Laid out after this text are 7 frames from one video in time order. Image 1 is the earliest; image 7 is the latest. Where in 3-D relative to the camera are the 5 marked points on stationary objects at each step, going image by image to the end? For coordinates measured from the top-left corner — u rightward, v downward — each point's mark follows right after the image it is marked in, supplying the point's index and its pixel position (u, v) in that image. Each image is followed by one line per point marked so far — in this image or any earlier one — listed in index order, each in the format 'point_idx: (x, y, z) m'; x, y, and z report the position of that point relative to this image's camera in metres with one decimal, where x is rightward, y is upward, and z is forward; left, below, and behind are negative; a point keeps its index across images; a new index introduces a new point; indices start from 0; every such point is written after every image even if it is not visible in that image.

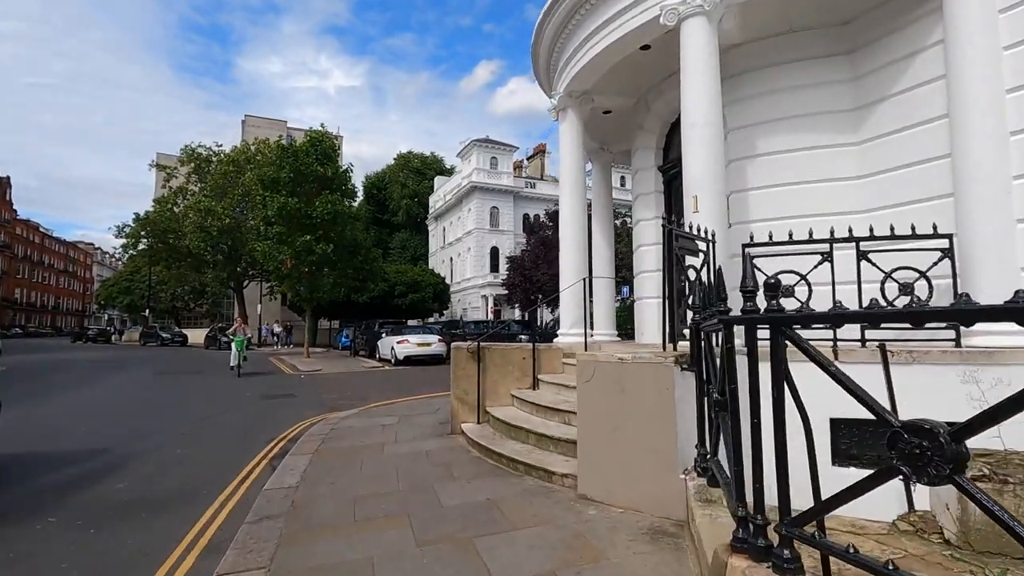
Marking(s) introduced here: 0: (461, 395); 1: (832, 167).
0: (-0.7, -1.5, +7.5) m
1: (+3.8, +1.4, +6.3) m
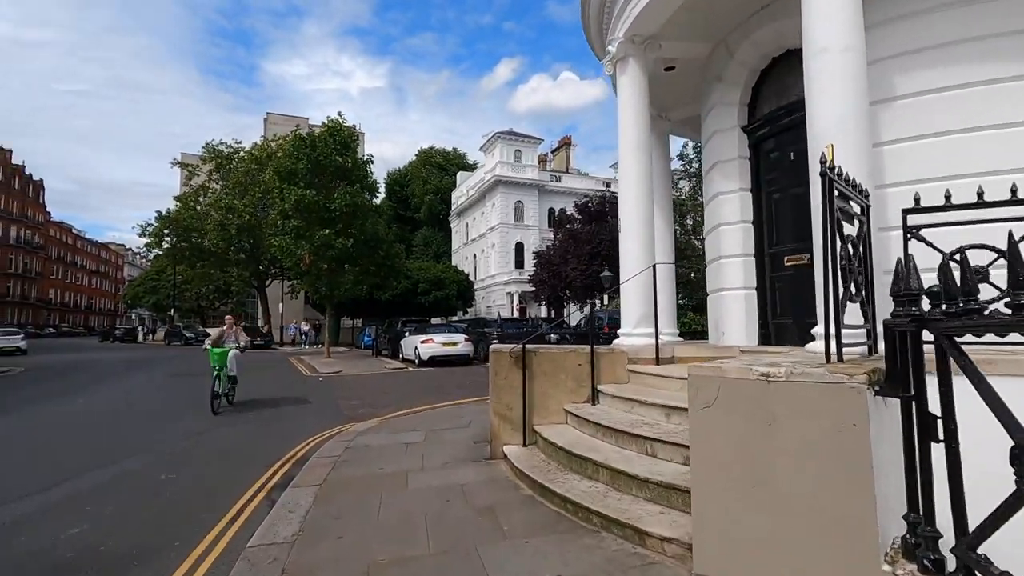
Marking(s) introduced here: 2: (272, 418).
0: (-0.1, -1.4, +6.1) m
1: (+4.3, +1.6, +4.7) m
2: (-4.9, -2.7, +11.1) m
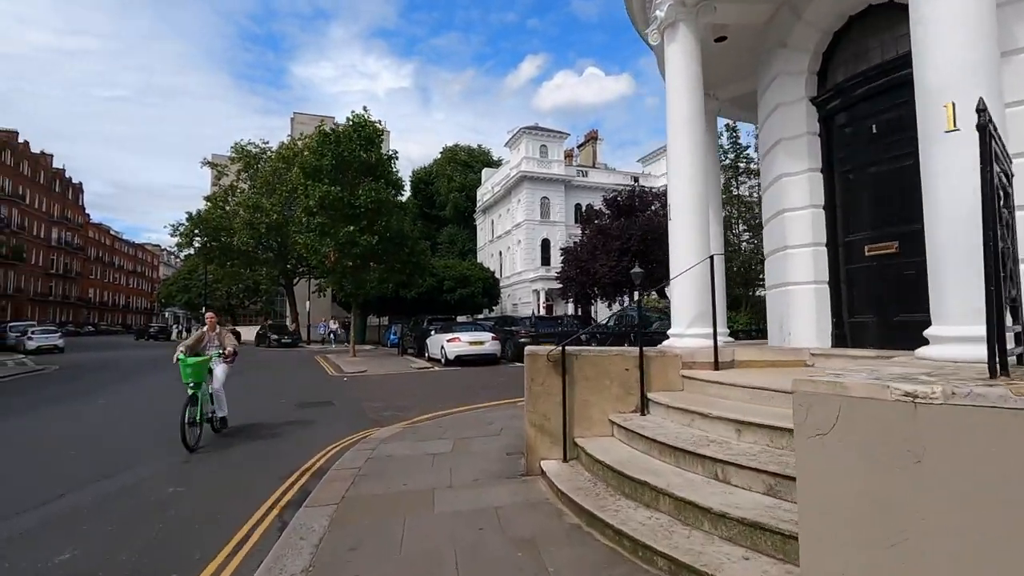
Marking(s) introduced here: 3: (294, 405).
0: (+0.3, -1.3, +5.4) m
1: (+4.6, +1.6, +3.8) m
2: (-4.3, -2.6, +10.7) m
3: (-5.0, -2.7, +12.4) m
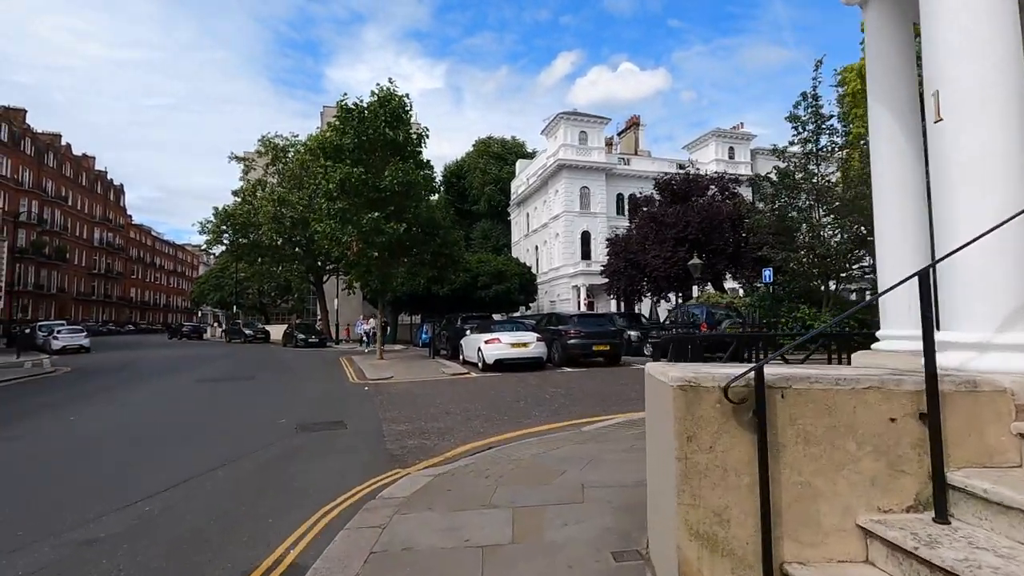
0: (+1.0, -1.1, +2.6) m
1: (+5.2, +1.8, +0.7) m
2: (-3.3, -2.5, +8.1) m
3: (-3.9, -2.5, +9.9) m
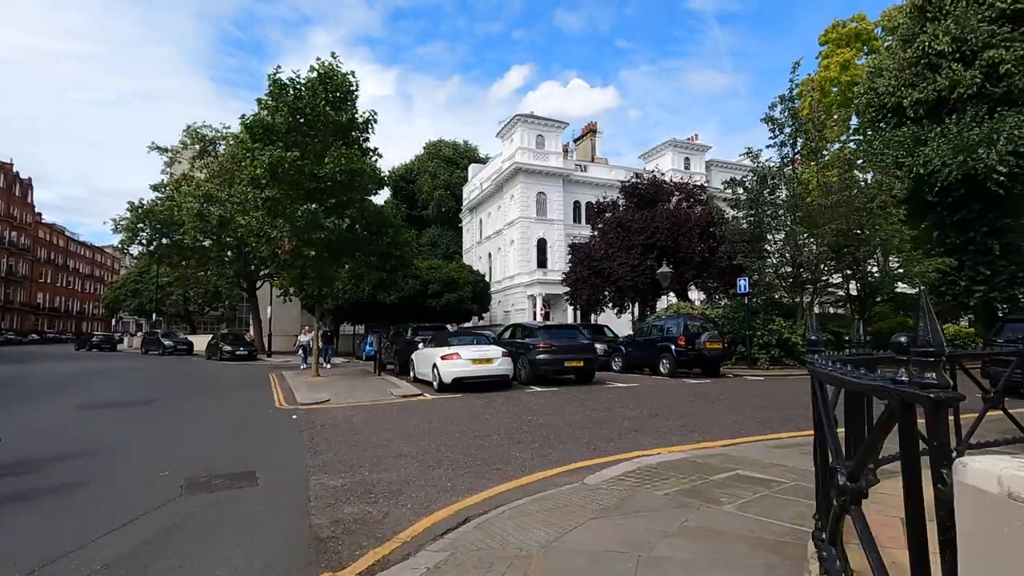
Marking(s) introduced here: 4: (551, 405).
0: (+1.3, -1.1, +0.4) m
1: (+5.7, +1.9, -1.0) m
2: (-3.5, -2.4, +5.4) m
3: (-4.2, -2.5, +7.1) m
4: (+0.9, -2.6, +12.1) m
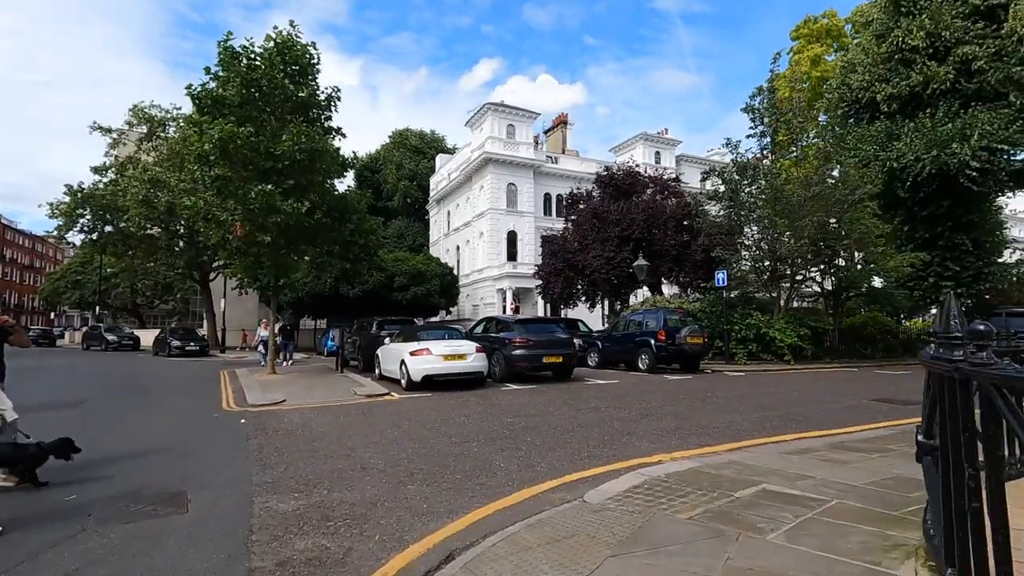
0: (+1.6, -1.0, -0.5) m
1: (+6.1, +2.0, -1.7) m
2: (-3.5, -2.3, +4.2) m
3: (-4.4, -2.3, +5.8) m
4: (+0.4, -2.4, +11.2) m
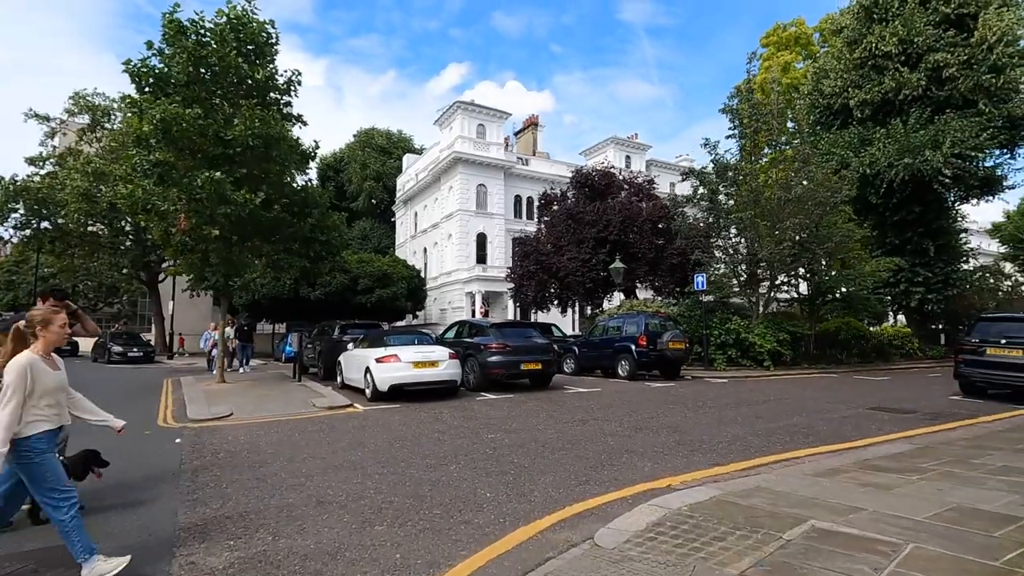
0: (+1.9, -0.9, -1.5) m
1: (+6.5, +2.0, -2.3) m
2: (-3.5, -2.2, +2.9) m
3: (-4.4, -2.3, +4.5) m
4: (0.0, -2.4, +10.1) m
